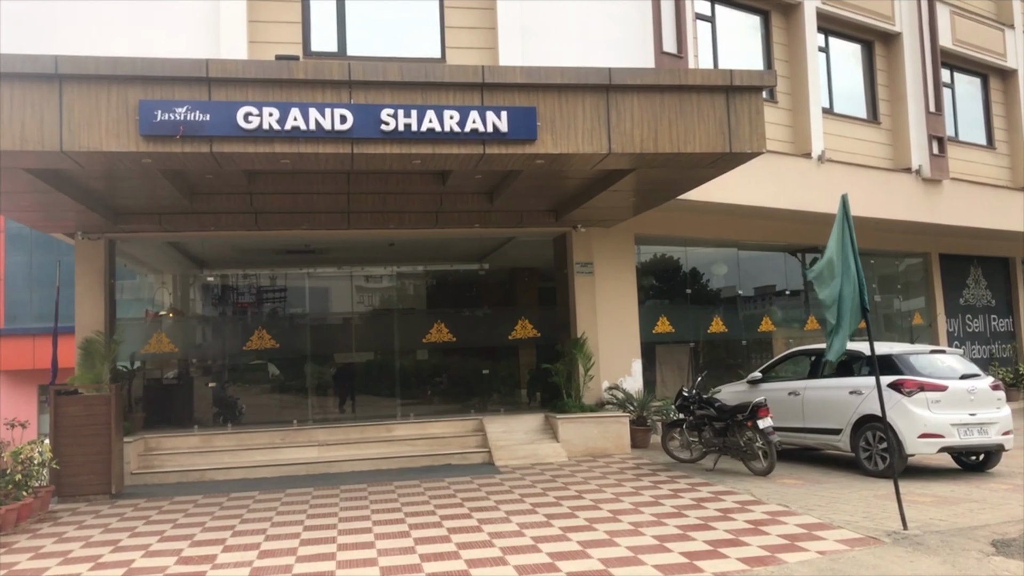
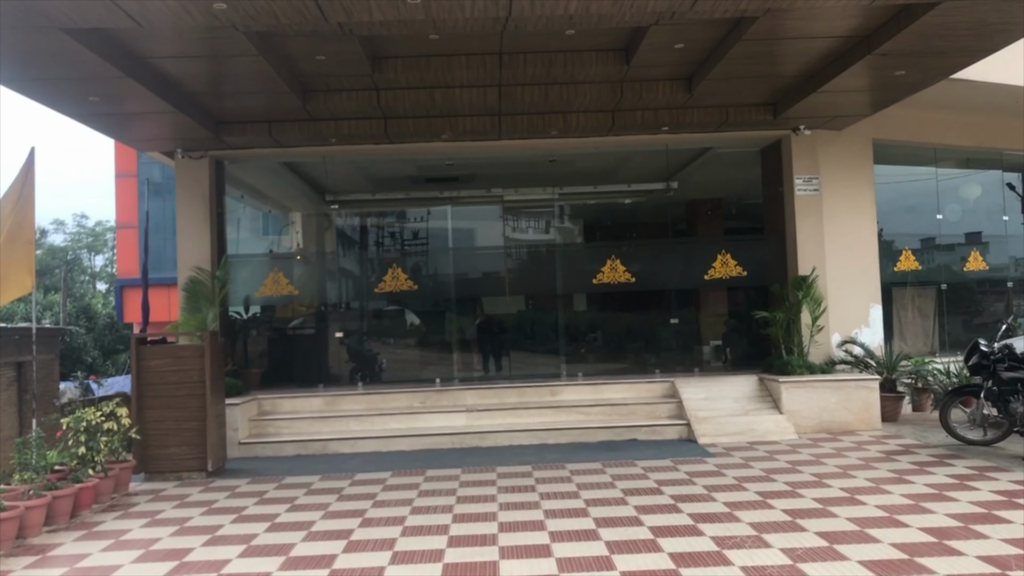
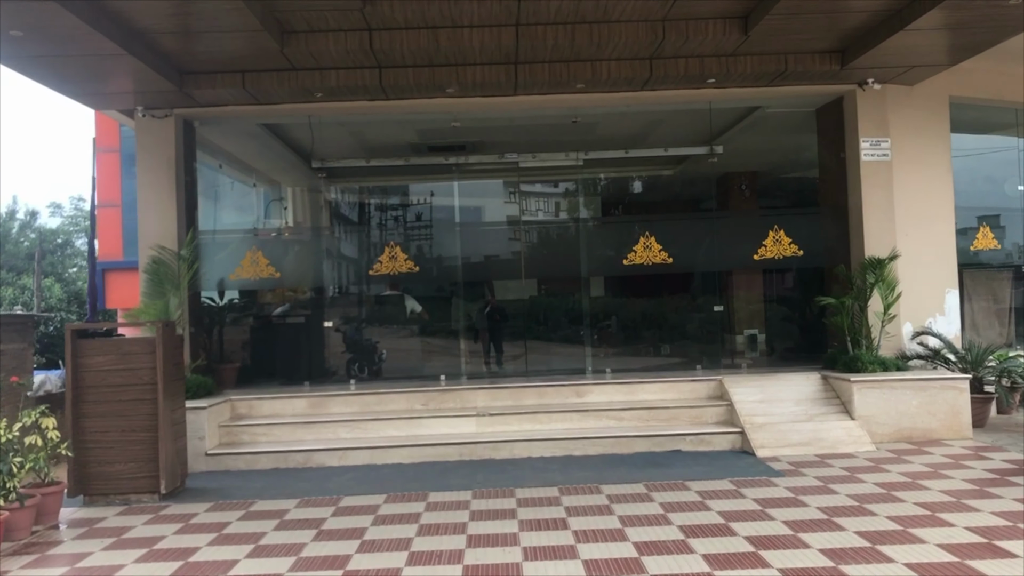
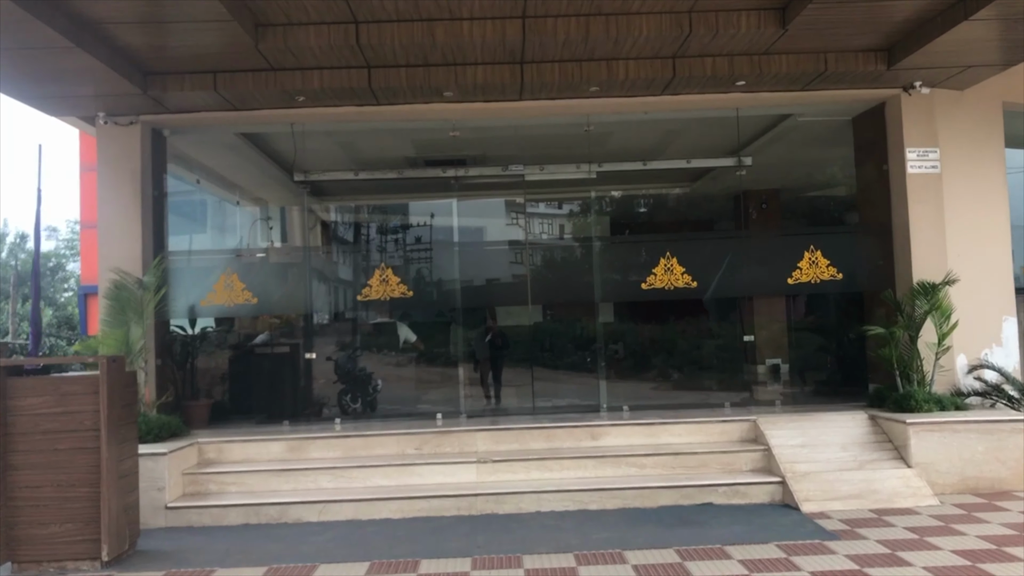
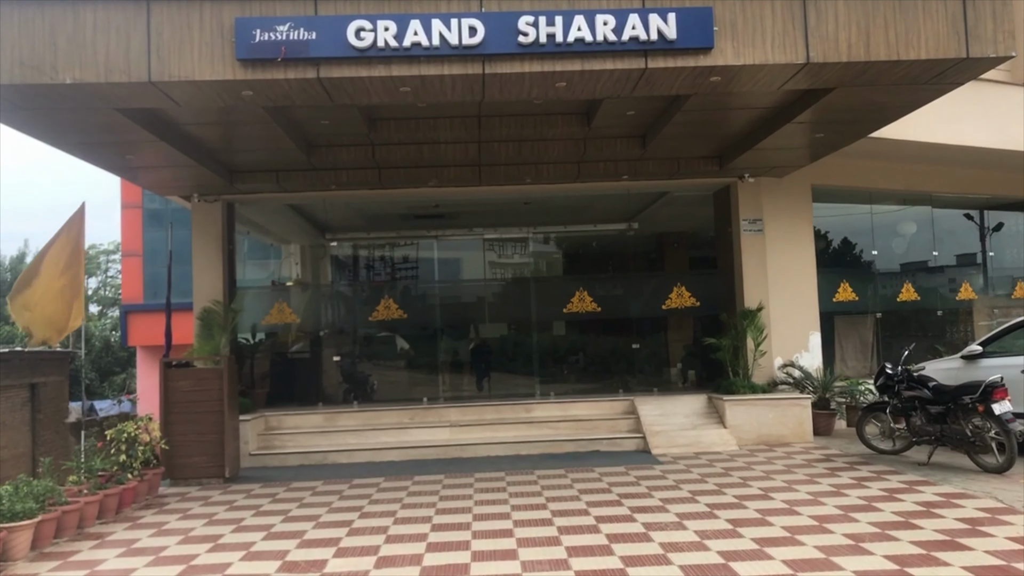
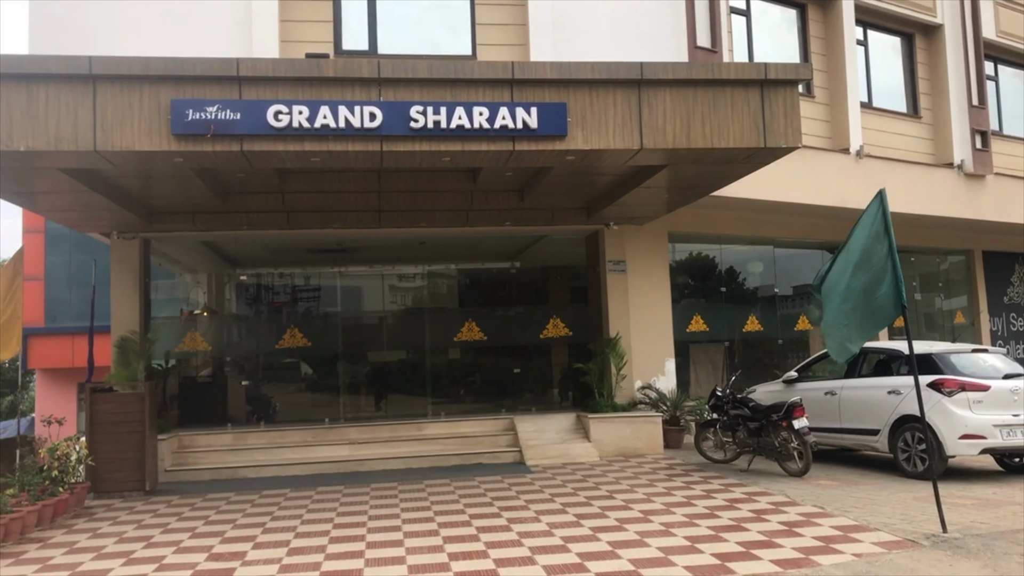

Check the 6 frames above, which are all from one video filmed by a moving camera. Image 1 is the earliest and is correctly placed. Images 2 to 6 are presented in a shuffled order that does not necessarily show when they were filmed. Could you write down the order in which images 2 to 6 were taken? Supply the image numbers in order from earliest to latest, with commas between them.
6, 5, 2, 3, 4
